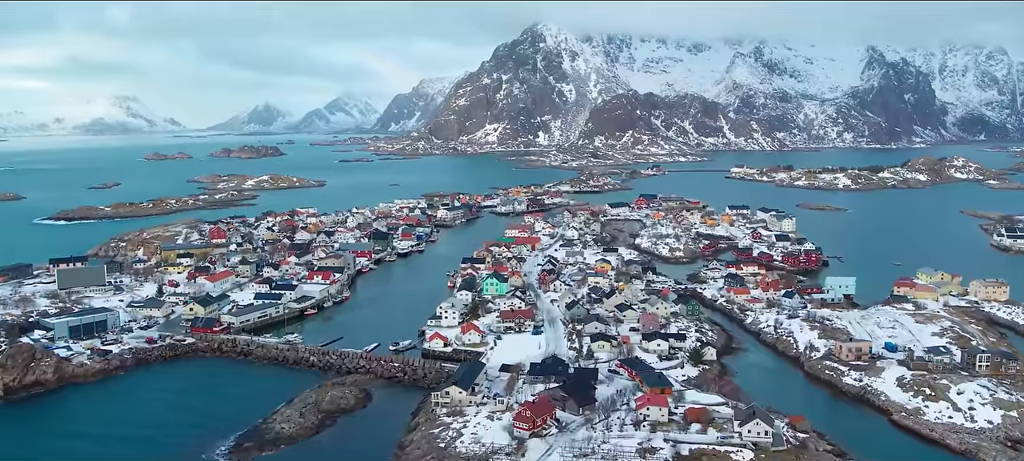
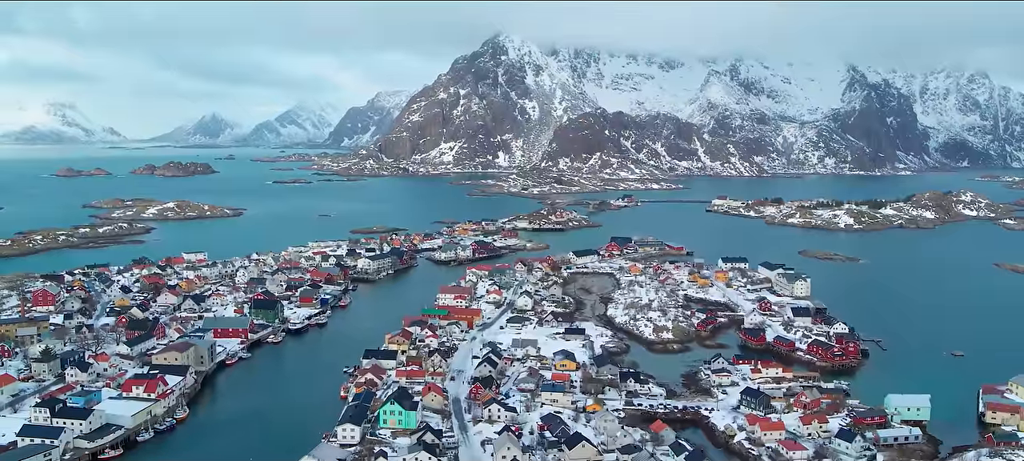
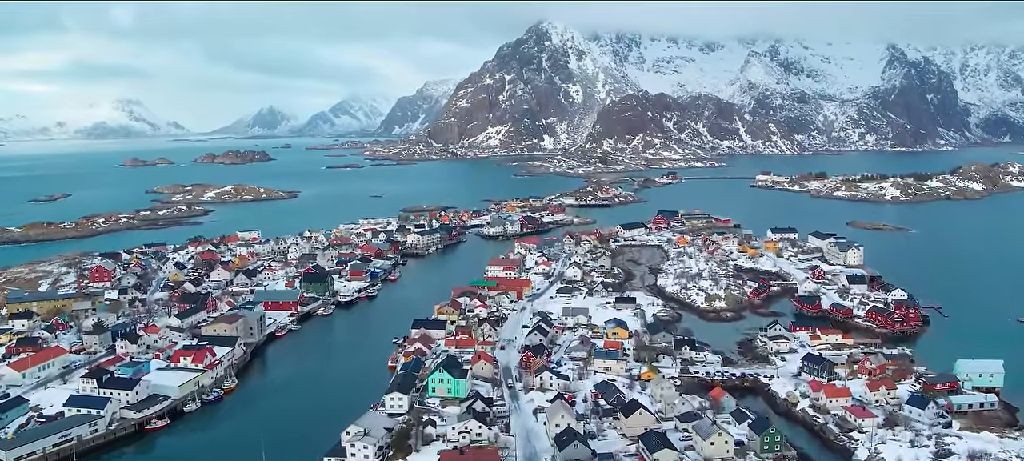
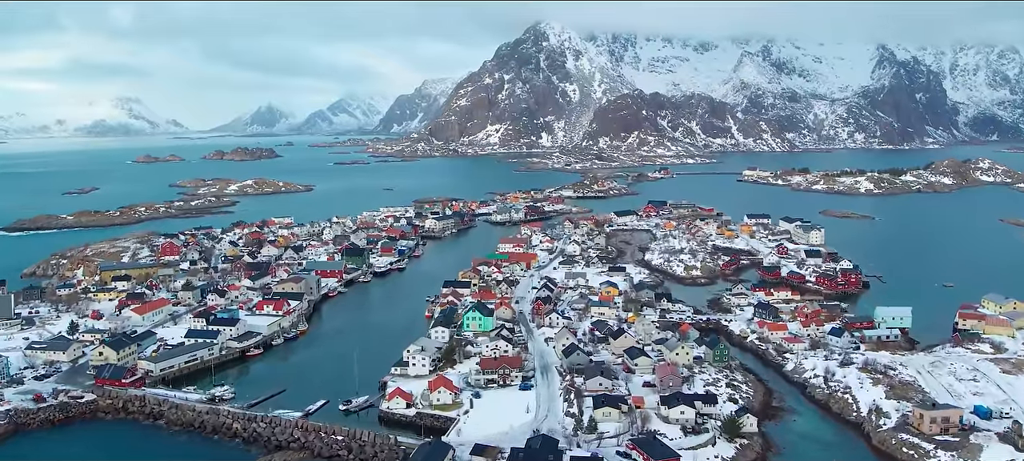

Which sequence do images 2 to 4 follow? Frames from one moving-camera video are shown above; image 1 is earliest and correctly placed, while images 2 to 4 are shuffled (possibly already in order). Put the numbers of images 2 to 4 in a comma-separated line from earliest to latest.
4, 3, 2
